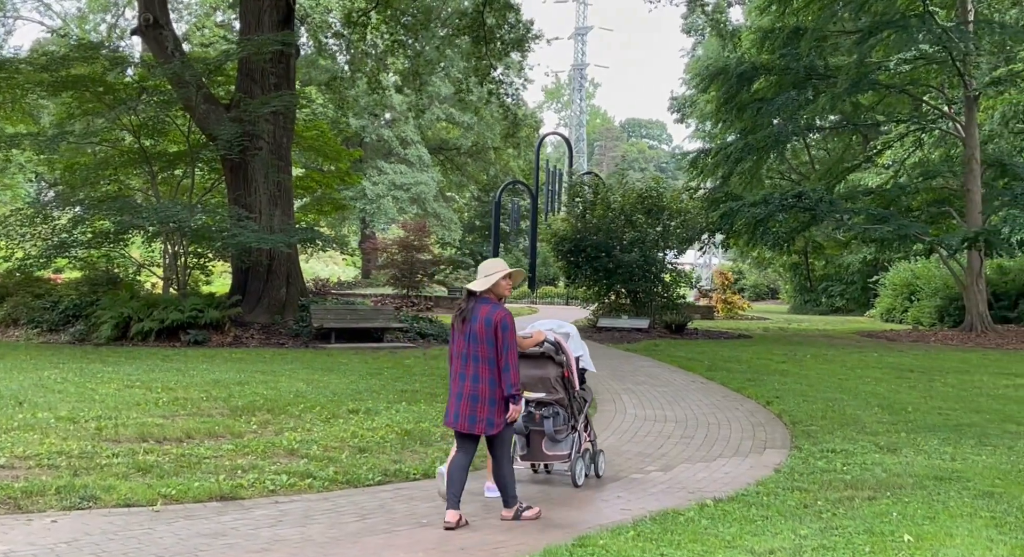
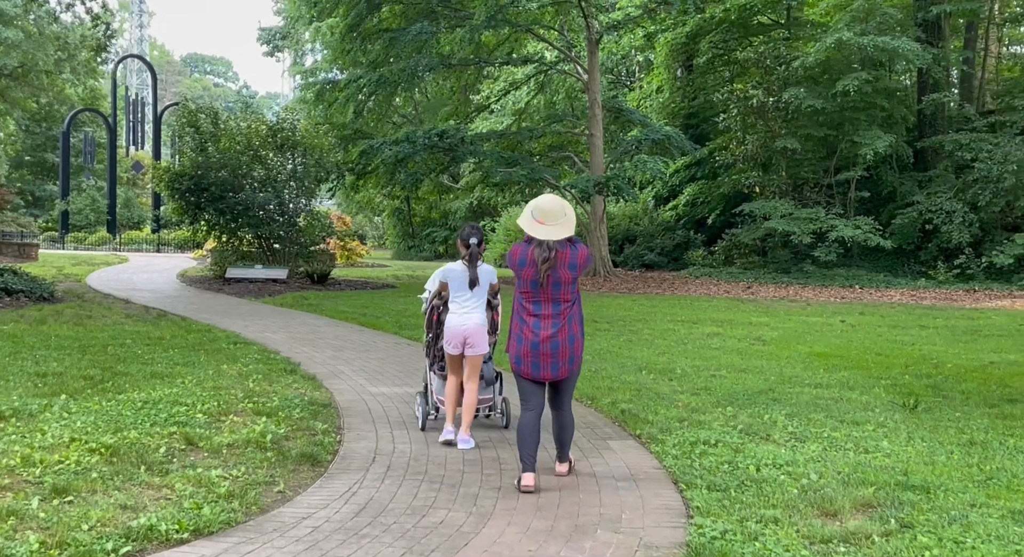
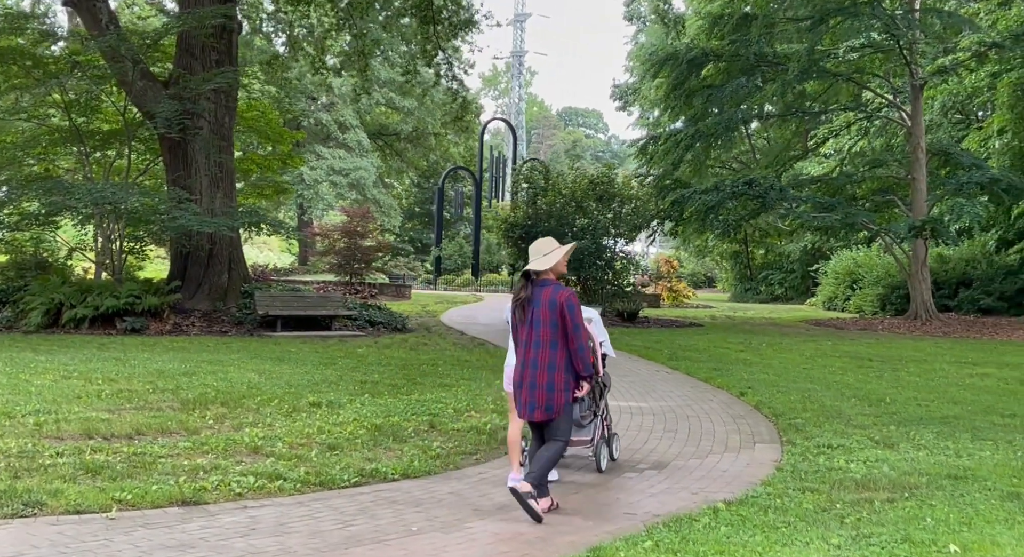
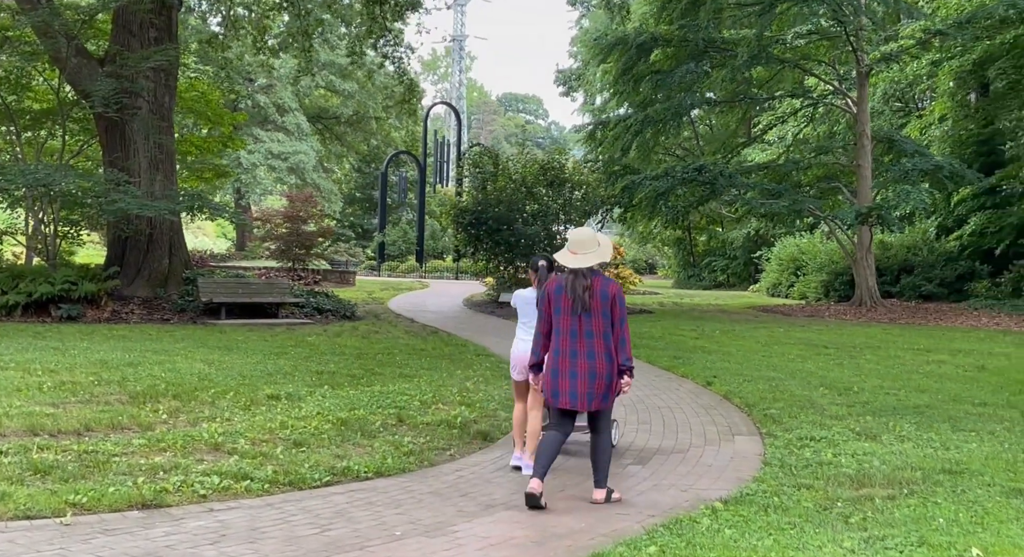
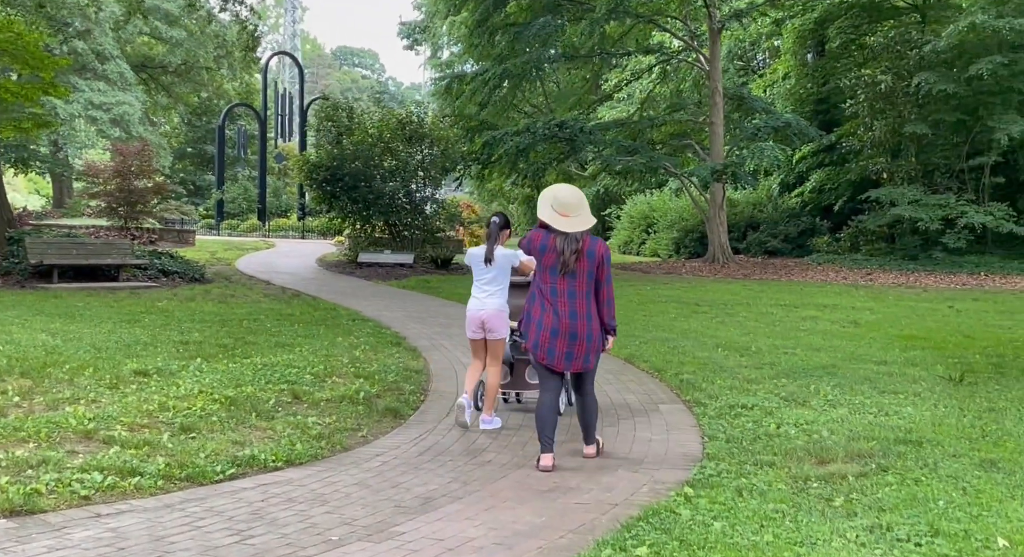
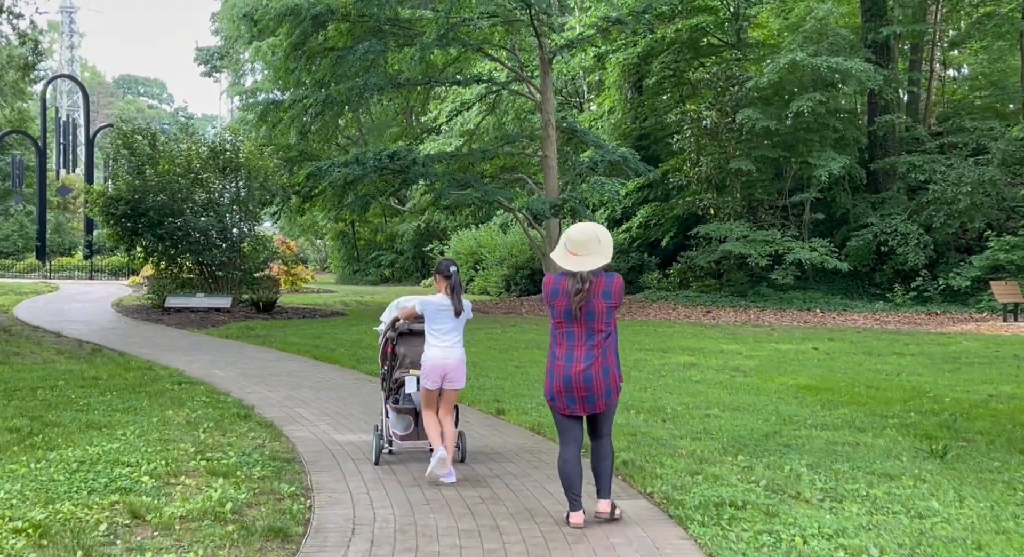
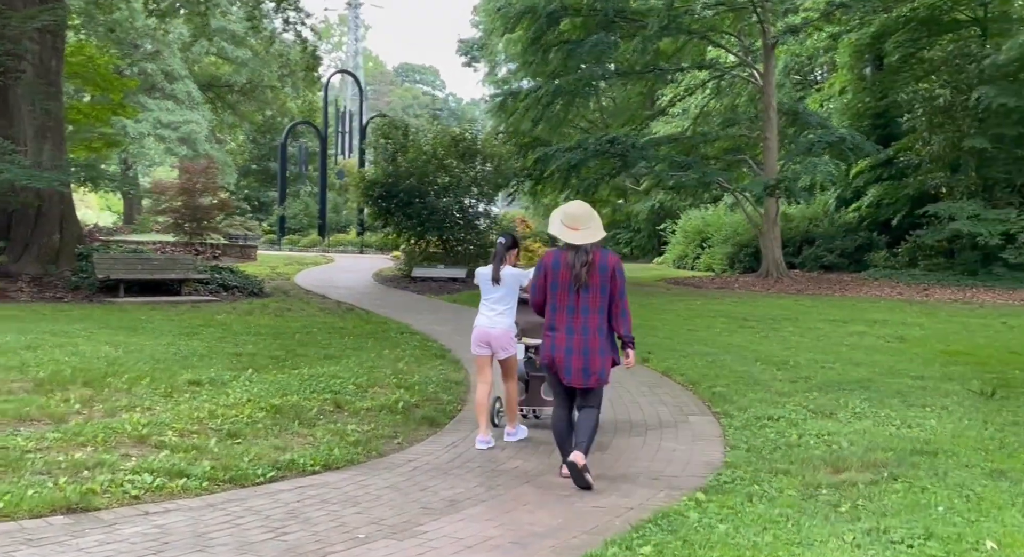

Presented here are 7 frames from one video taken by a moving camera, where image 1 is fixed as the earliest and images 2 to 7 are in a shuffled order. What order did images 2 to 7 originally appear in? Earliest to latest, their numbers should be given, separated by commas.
3, 4, 7, 5, 2, 6
